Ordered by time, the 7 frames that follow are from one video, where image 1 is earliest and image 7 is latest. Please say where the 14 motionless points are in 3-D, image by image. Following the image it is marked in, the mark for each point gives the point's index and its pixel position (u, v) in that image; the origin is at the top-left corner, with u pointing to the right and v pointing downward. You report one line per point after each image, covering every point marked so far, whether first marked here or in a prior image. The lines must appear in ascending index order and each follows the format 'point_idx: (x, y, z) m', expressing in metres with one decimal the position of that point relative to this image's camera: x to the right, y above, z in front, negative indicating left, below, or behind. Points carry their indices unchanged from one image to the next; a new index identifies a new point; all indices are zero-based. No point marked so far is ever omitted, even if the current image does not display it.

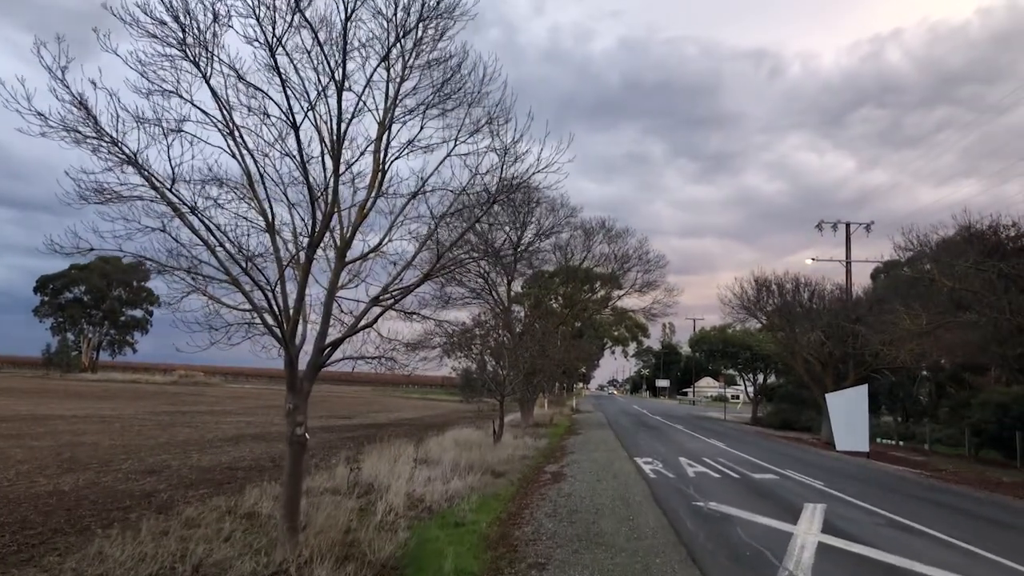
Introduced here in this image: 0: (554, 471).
0: (+1.0, -4.2, +19.2) m
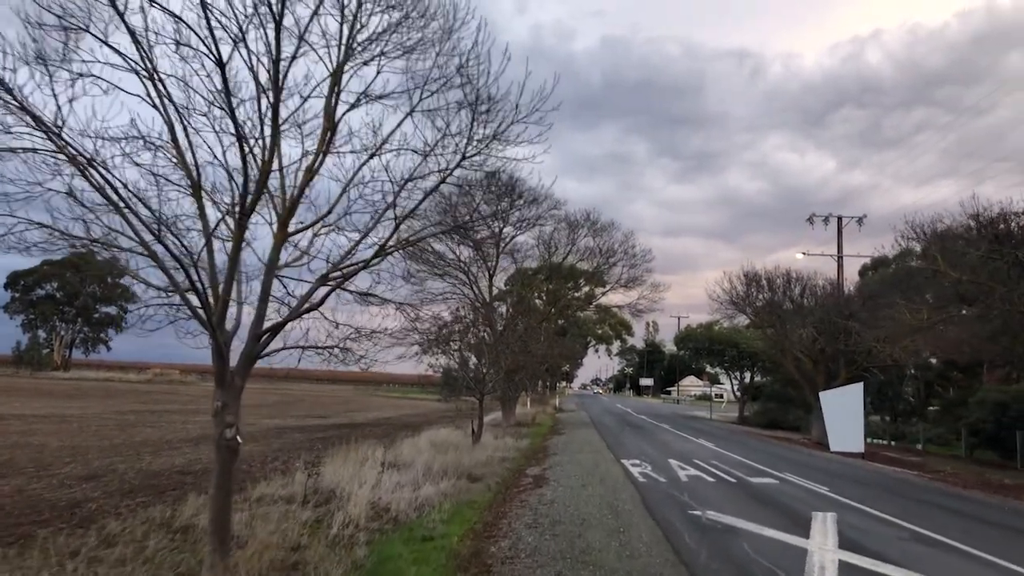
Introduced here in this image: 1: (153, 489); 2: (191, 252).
0: (+0.5, -4.0, +17.9) m
1: (-5.5, -3.1, +12.9) m
2: (-2.7, +0.3, +6.9) m
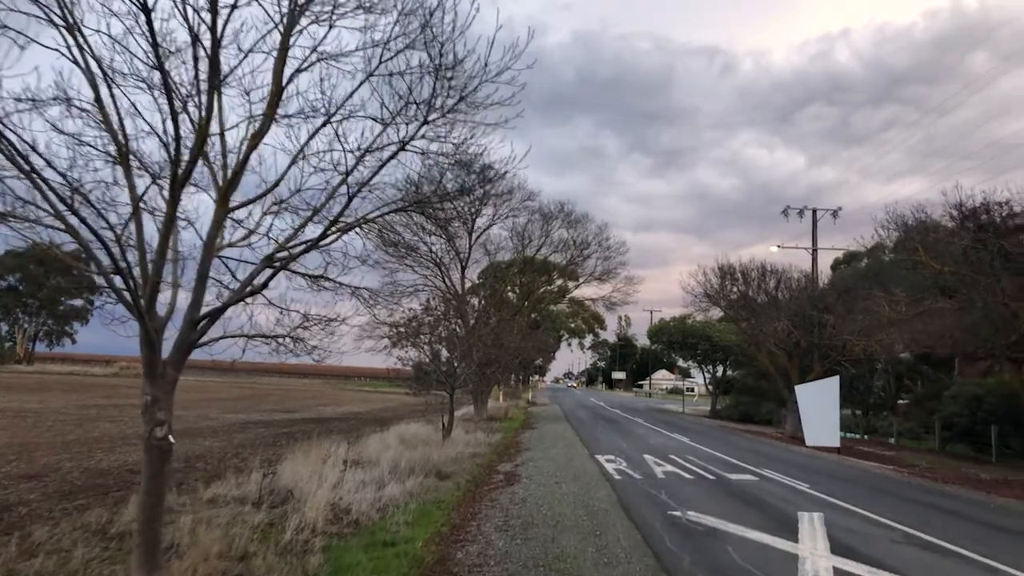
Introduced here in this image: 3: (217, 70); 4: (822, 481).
0: (-0.1, -3.8, +17.2) m
1: (-6.0, -2.9, +12.0) m
2: (-2.9, +0.4, +6.1) m
3: (-2.2, +1.6, +6.2) m
4: (+5.8, -3.6, +15.5) m
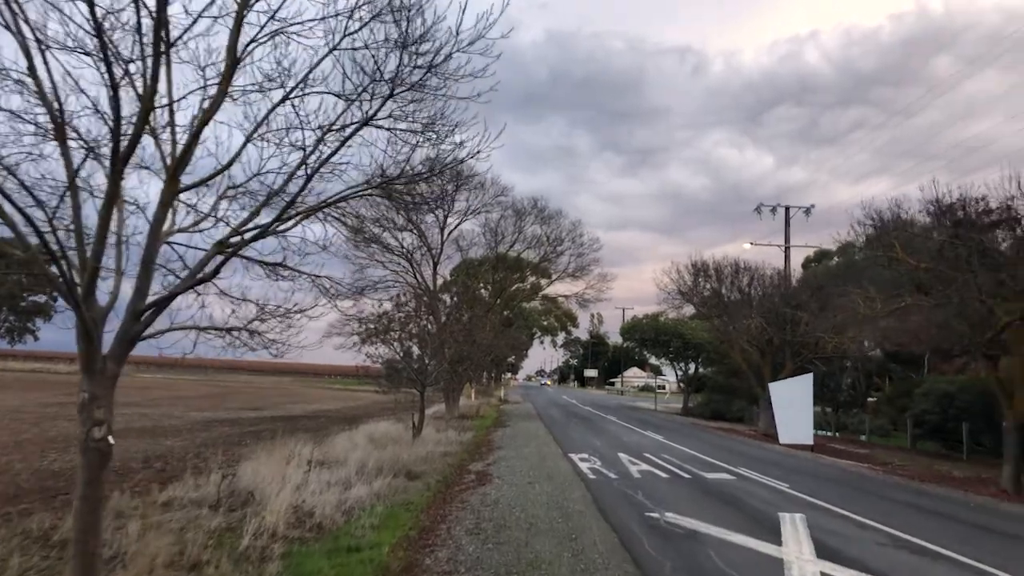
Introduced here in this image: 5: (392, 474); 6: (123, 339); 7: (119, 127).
0: (-0.7, -3.7, +16.8) m
1: (-6.4, -2.8, +11.3) m
2: (-3.1, +0.5, +5.6) m
3: (-2.4, +1.7, +5.7) m
4: (+5.3, -3.5, +15.3) m
5: (-2.1, -3.3, +14.7) m
6: (-2.7, -0.4, +5.8) m
7: (-2.6, +1.1, +5.6) m
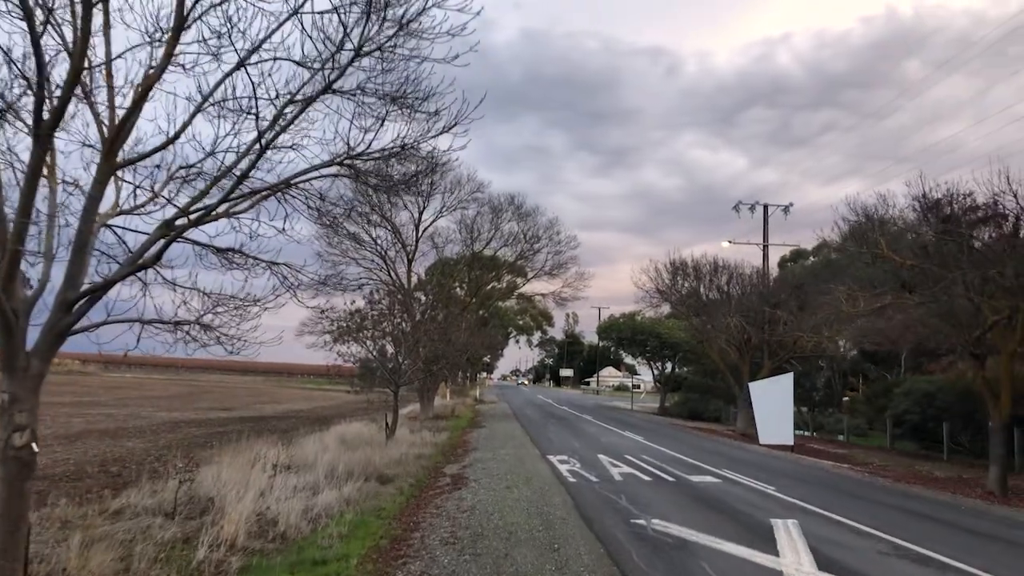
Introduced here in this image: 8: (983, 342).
0: (-1.1, -3.6, +16.1) m
1: (-6.7, -2.7, +10.5) m
2: (-3.2, +0.6, +4.9) m
3: (-2.5, +1.8, +5.0) m
4: (+4.9, -3.5, +14.8) m
5: (-2.5, -3.2, +14.0) m
6: (-2.8, -0.3, +5.1) m
7: (-2.7, +1.2, +4.9) m
8: (+9.8, -1.1, +17.4) m
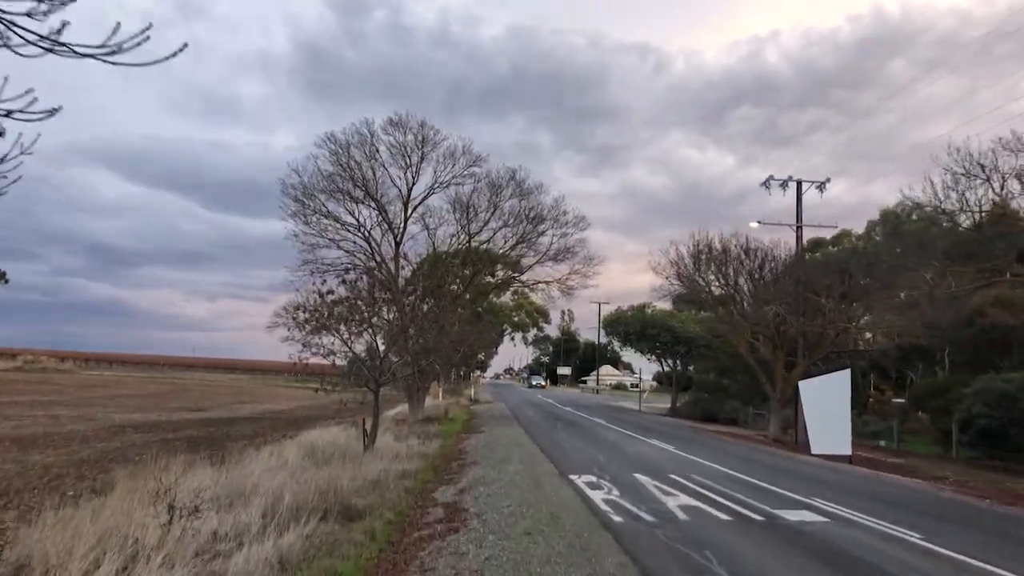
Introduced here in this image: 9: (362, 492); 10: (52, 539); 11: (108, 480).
0: (-0.9, -3.1, +12.0) m
1: (-6.4, -2.2, +6.3) m
2: (-2.9, +1.1, +0.7) m
3: (-2.2, +2.3, +0.8) m
4: (+5.1, -3.0, +10.7) m
5: (-2.3, -2.7, +9.8) m
6: (-2.5, +0.2, +1.0) m
7: (-2.4, +1.6, +0.7) m
8: (+10.0, -0.6, +13.3) m
9: (-2.2, -3.0, +12.4) m
10: (-3.9, -2.1, +7.1) m
11: (-5.6, -2.6, +11.6) m
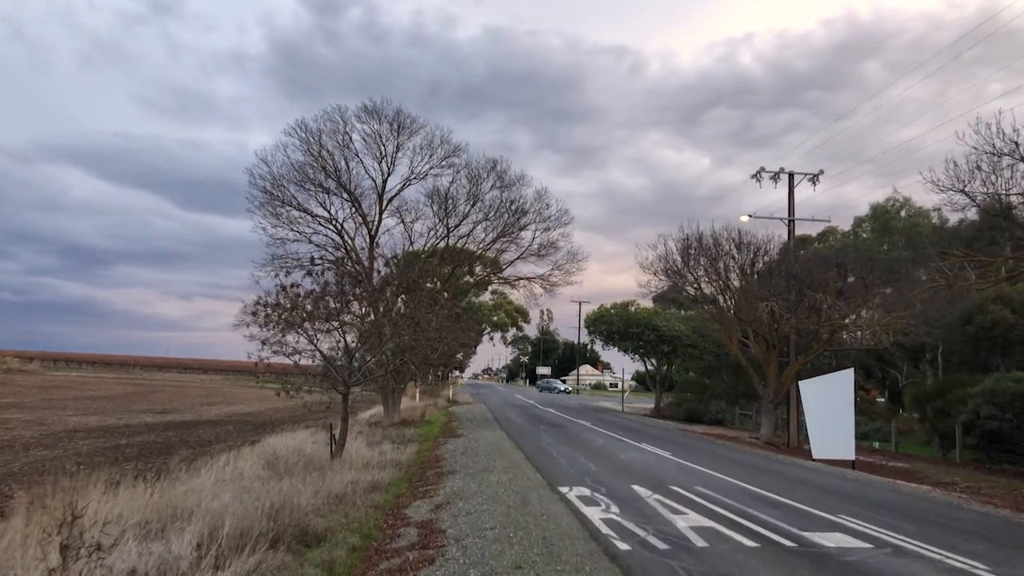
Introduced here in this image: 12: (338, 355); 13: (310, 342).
0: (-1.1, -2.9, +10.4) m
1: (-6.4, -2.0, +4.6) m
2: (-2.8, +1.3, -0.9) m
3: (-2.1, +2.4, -0.8) m
4: (+4.9, -2.8, +9.3) m
5: (-2.4, -2.5, +8.2) m
6: (-2.4, +0.4, -0.7) m
7: (-2.3, +1.8, -0.9) m
8: (+9.8, -0.5, +12.0) m
9: (-2.4, -2.9, +10.8) m
10: (-4.0, -2.0, +5.5) m
11: (-5.8, -2.5, +10.0) m
12: (-4.2, -1.5, +19.9) m
13: (-4.6, -1.1, +18.5) m
